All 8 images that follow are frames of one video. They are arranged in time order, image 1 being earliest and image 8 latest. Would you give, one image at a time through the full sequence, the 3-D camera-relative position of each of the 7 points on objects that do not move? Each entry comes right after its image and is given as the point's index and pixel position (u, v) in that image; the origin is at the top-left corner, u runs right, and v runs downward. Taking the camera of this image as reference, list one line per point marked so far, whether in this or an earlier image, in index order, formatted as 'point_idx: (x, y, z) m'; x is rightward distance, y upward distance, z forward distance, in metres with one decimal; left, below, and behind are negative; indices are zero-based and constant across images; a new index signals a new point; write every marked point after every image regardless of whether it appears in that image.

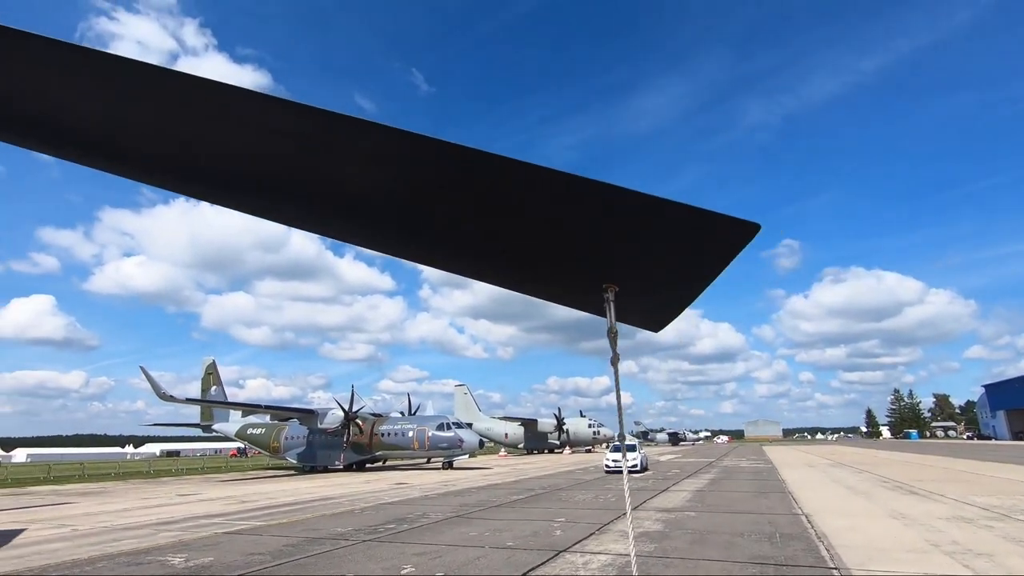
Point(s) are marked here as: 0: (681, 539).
0: (+2.2, -3.3, +7.1) m
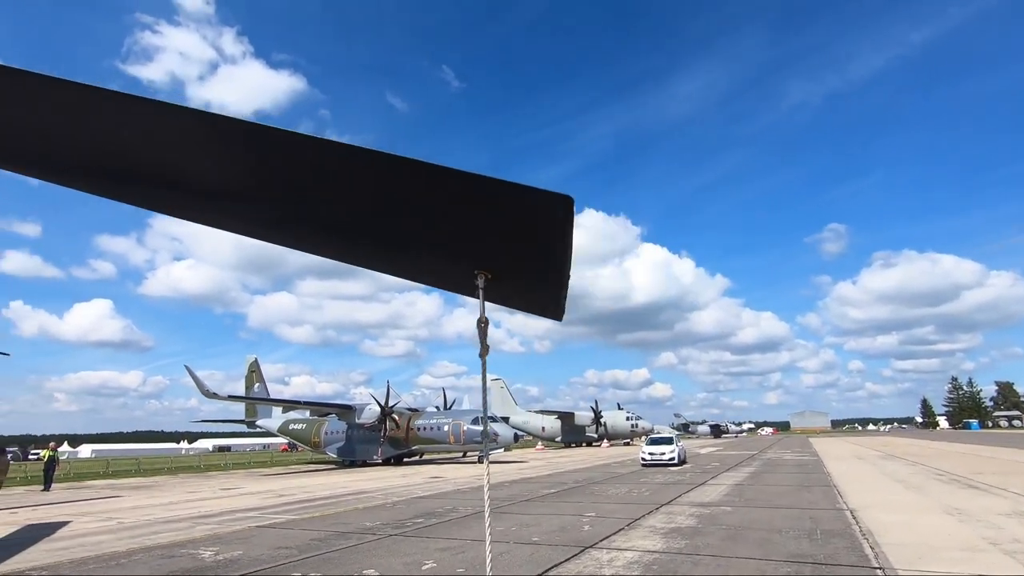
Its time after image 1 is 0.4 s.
0: (+2.6, -3.2, +6.9) m
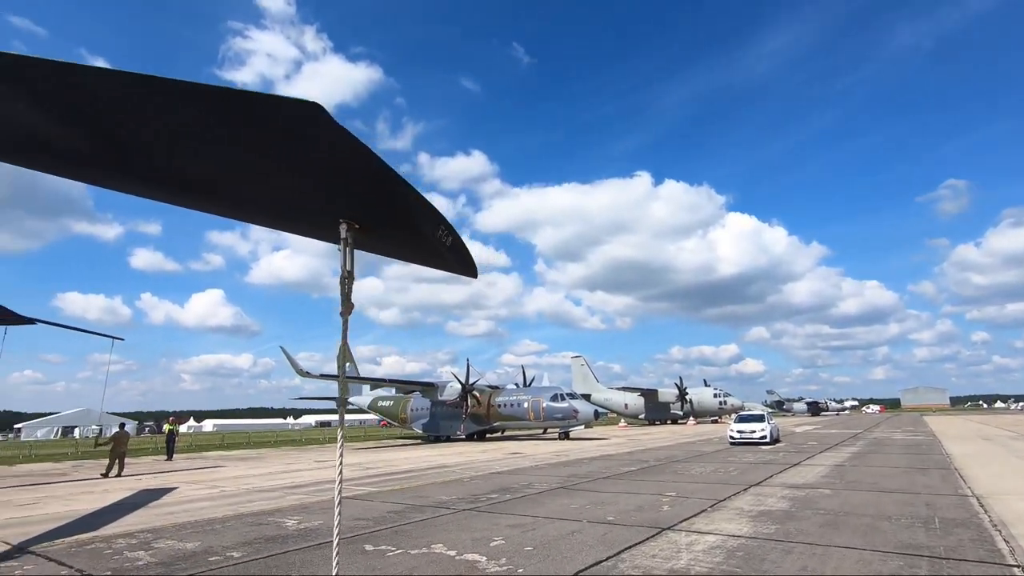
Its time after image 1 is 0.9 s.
0: (+3.4, -2.7, +6.2) m
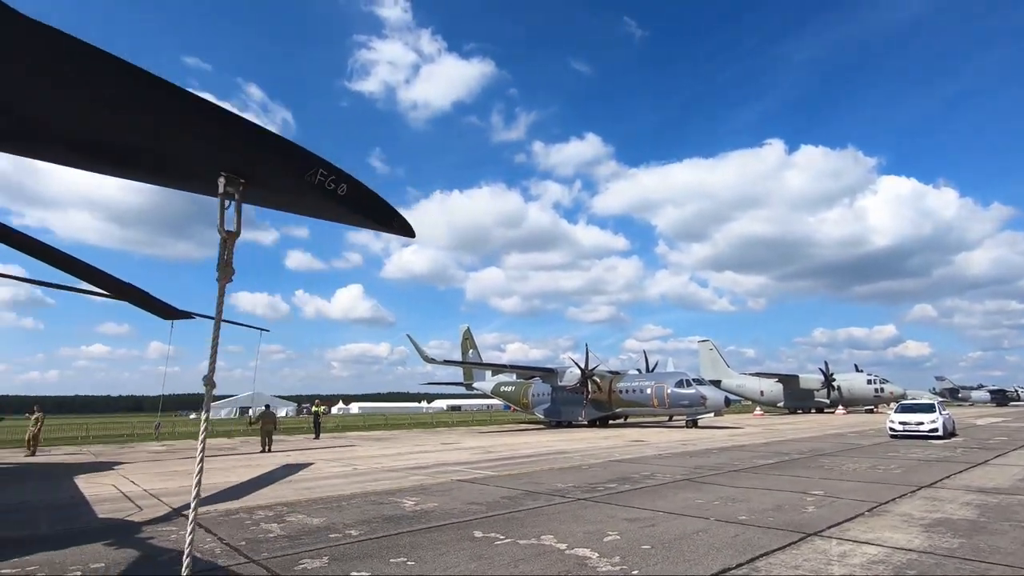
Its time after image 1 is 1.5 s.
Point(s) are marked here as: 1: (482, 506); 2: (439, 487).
0: (+4.6, -2.3, +5.0) m
1: (-0.4, -2.6, +6.4) m
2: (-1.1, -2.9, +7.9) m
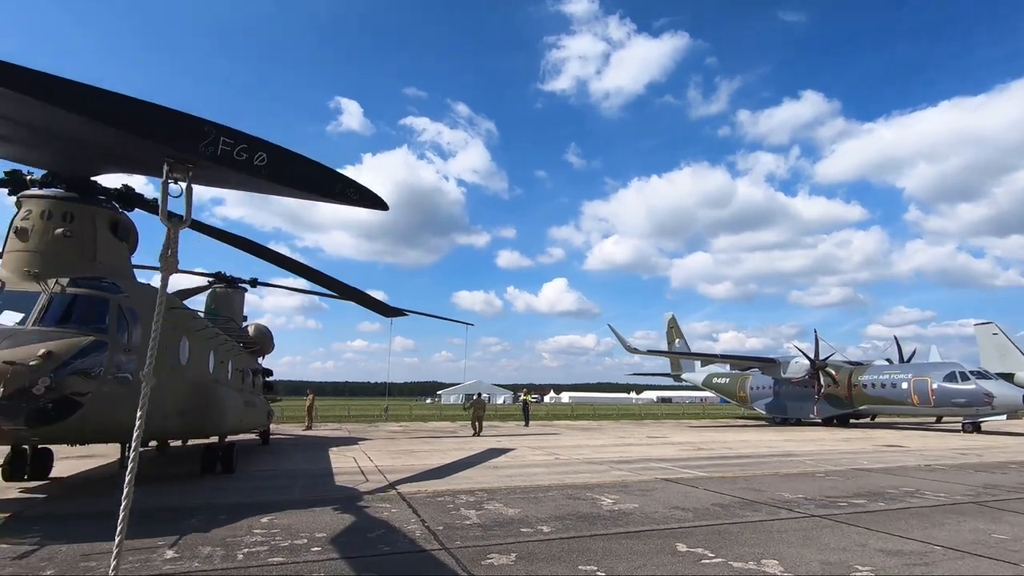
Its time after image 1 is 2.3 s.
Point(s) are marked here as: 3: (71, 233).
0: (+6.0, -1.9, +2.6) m
1: (+1.9, -2.4, +5.7) m
2: (+1.8, -2.7, +7.3) m
3: (-9.6, +1.1, +11.5) m
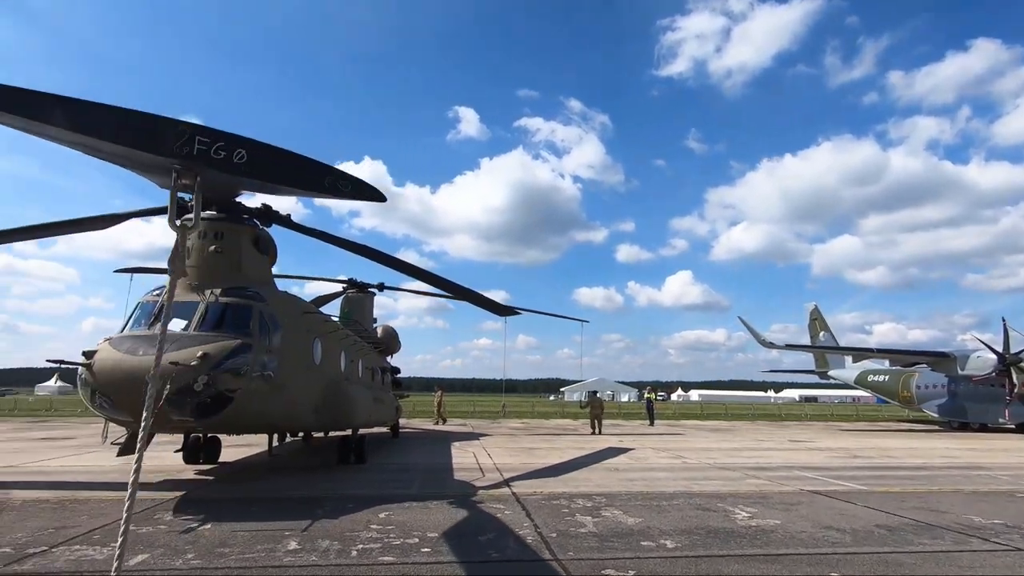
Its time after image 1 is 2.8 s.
0: (+6.3, -1.6, +0.9) m
1: (+3.0, -2.2, +4.8) m
2: (+3.2, -2.5, +6.4) m
3: (-7.0, +0.9, +13.0) m
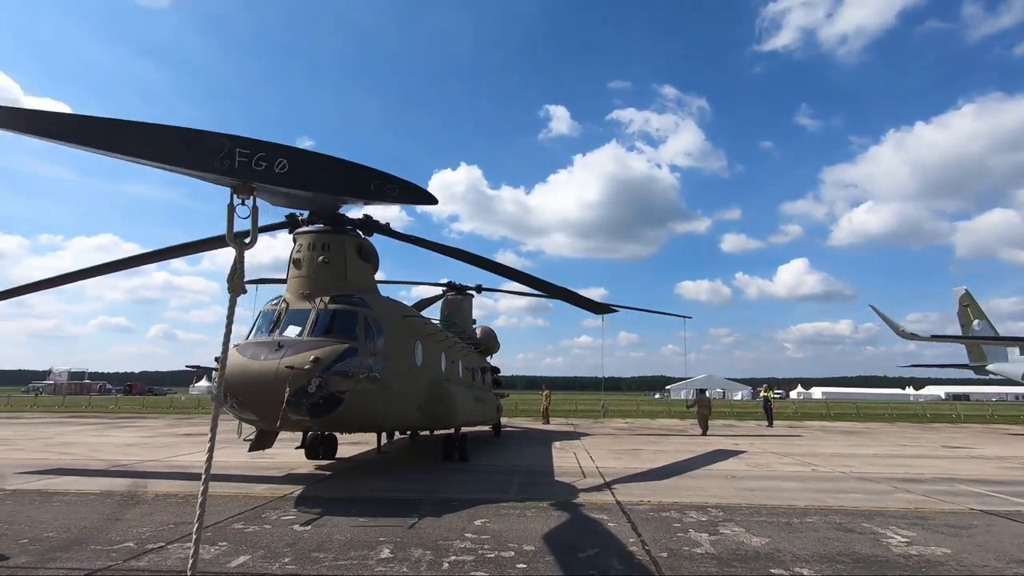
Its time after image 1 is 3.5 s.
0: (+6.3, -1.3, -0.7) m
1: (+3.8, -2.0, +3.8) m
2: (+4.3, -2.3, +5.3) m
3: (-4.7, +0.8, +13.7) m
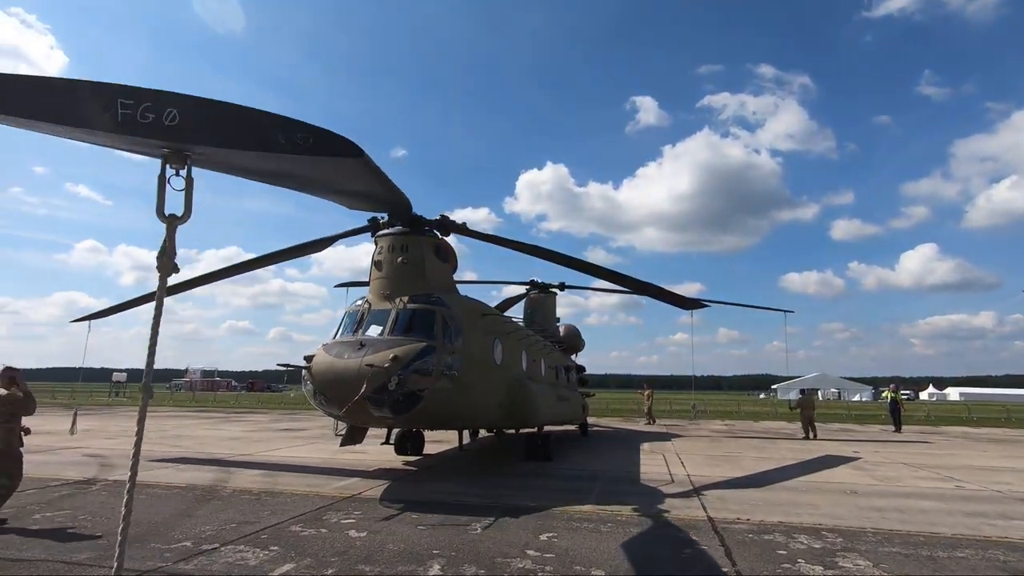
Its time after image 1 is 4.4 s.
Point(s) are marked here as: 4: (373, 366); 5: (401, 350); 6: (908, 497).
0: (+5.8, -1.0, -2.2) m
1: (+4.1, -1.8, +2.6) m
2: (+4.9, -2.1, +4.0) m
3: (-2.7, +0.8, +13.7) m
4: (-3.0, -1.7, +11.6) m
5: (-2.5, -1.4, +12.0) m
6: (+4.6, -2.4, +6.3) m
